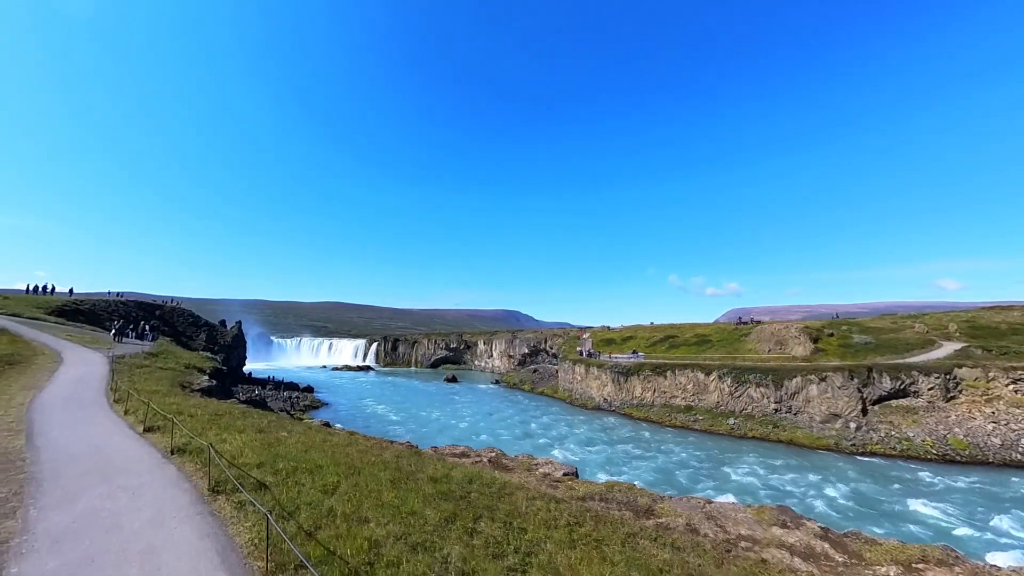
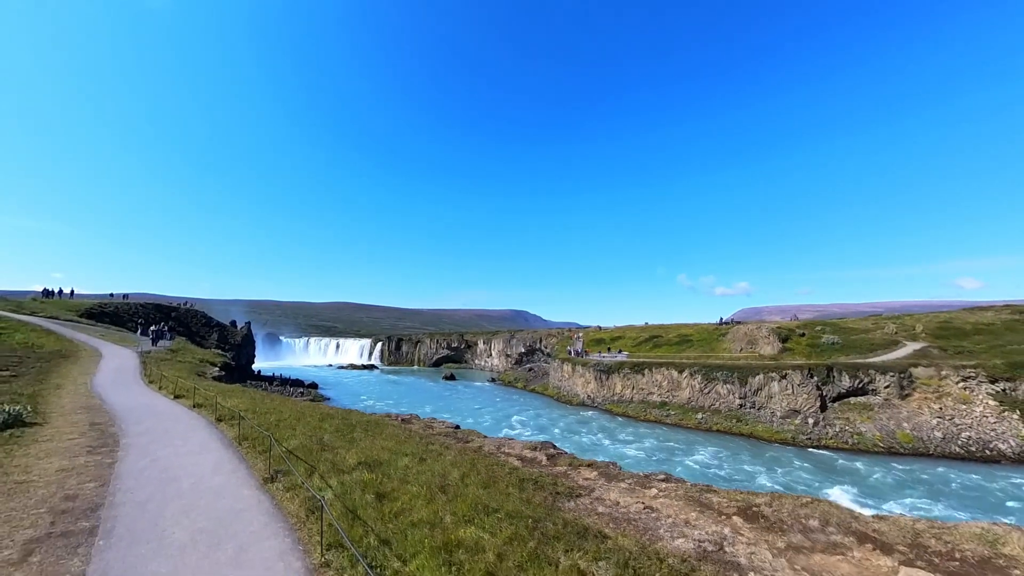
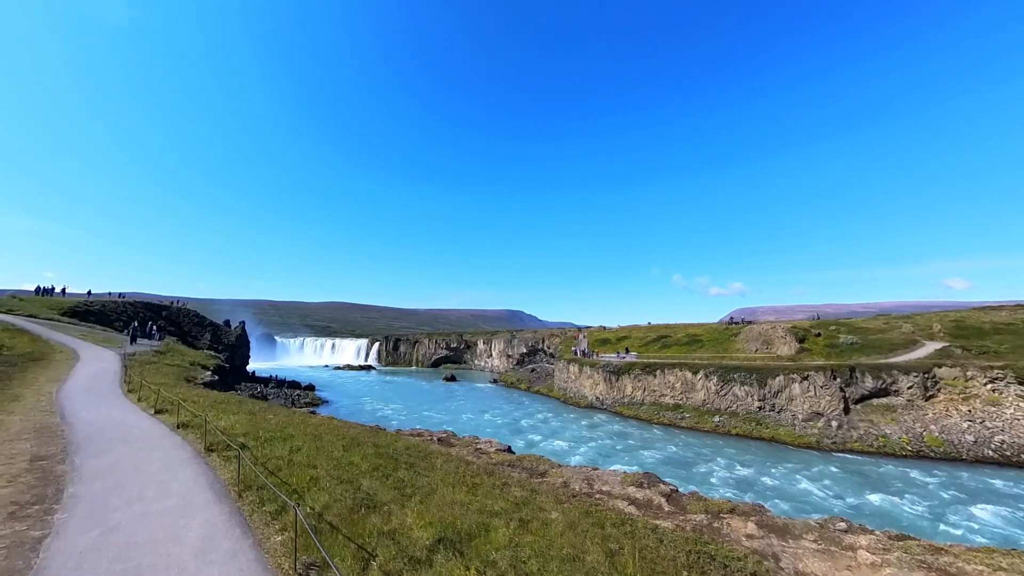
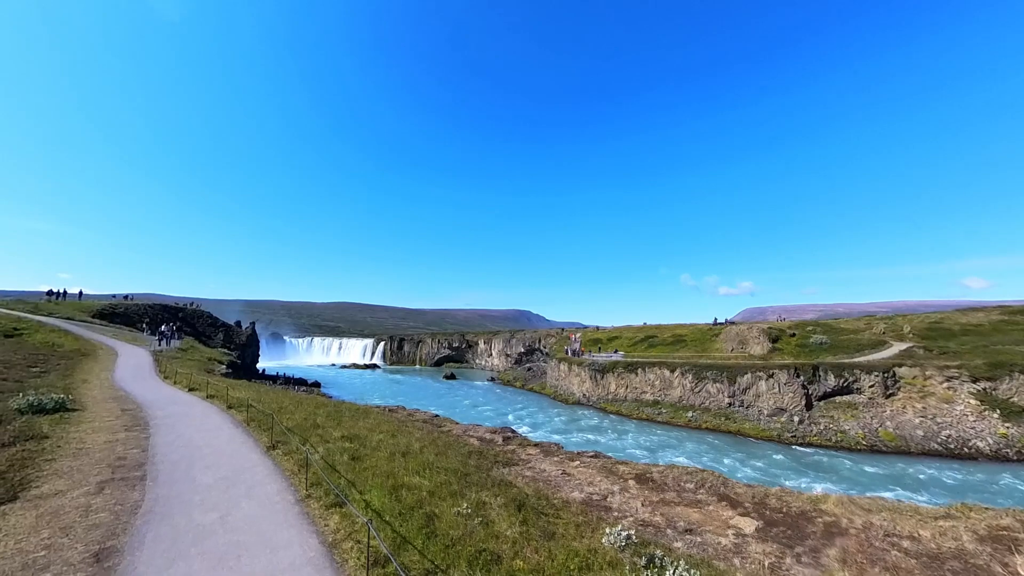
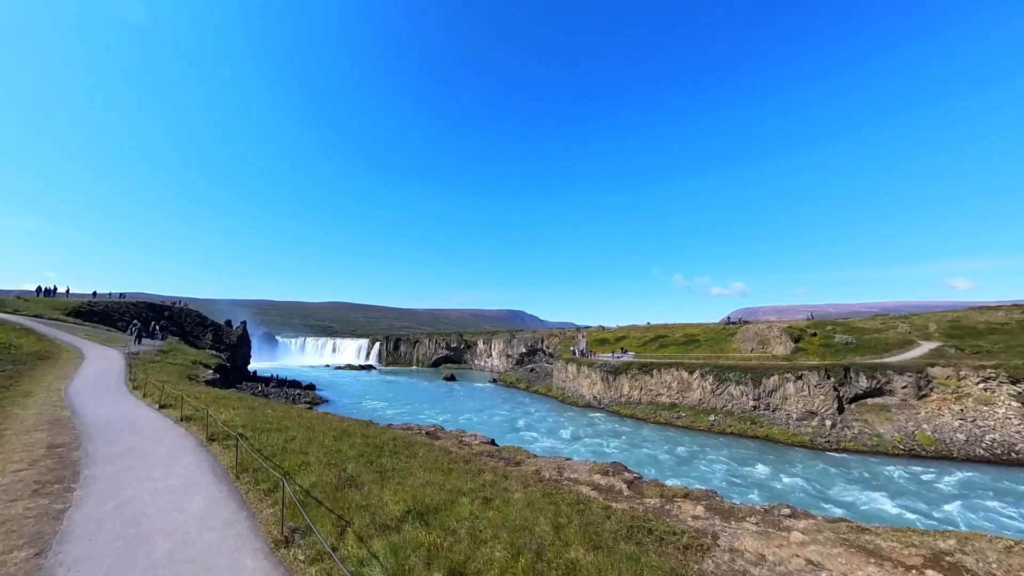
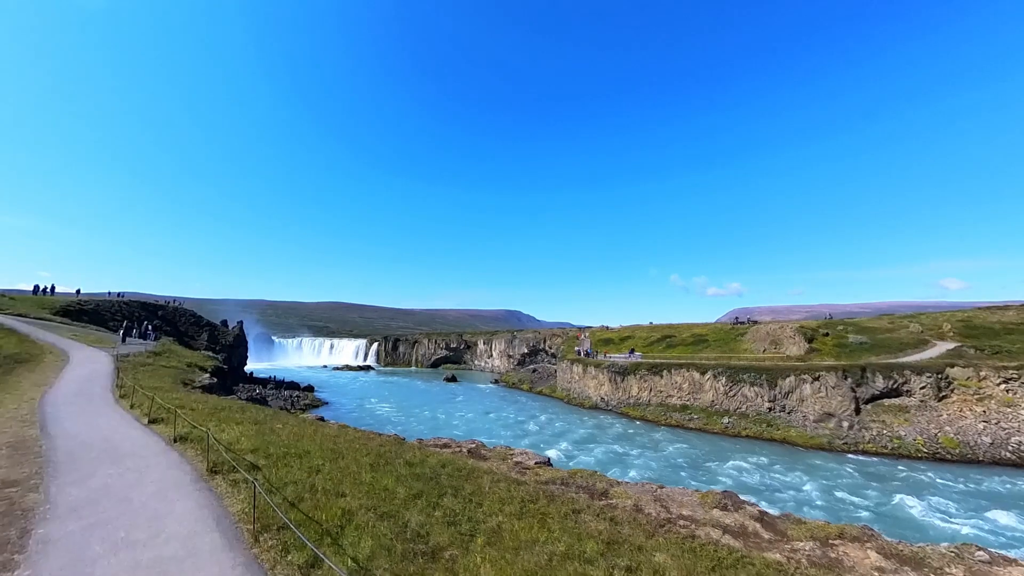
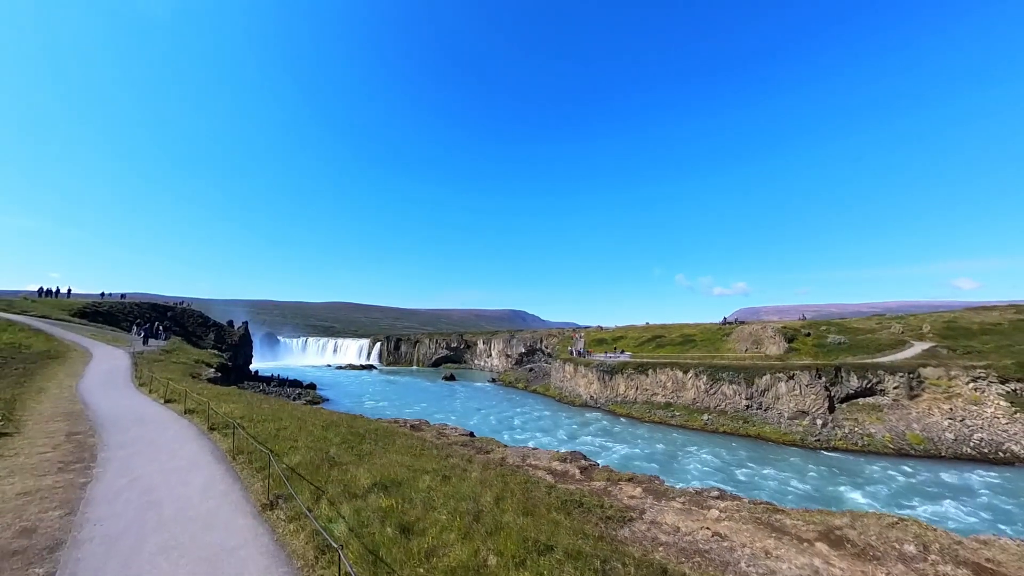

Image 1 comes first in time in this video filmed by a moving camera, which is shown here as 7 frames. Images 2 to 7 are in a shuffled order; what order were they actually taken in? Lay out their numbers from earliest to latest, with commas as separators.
6, 3, 5, 7, 2, 4
